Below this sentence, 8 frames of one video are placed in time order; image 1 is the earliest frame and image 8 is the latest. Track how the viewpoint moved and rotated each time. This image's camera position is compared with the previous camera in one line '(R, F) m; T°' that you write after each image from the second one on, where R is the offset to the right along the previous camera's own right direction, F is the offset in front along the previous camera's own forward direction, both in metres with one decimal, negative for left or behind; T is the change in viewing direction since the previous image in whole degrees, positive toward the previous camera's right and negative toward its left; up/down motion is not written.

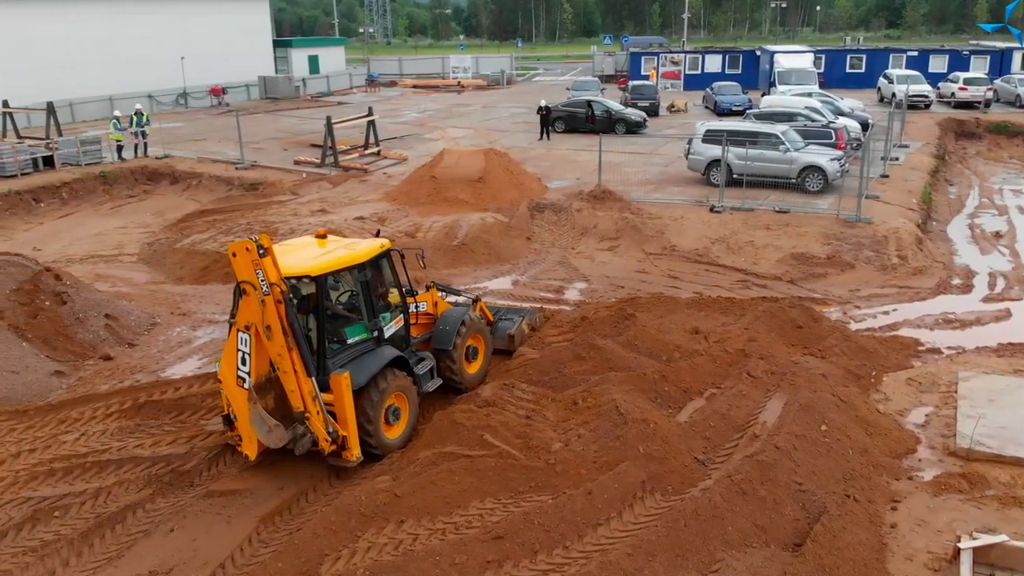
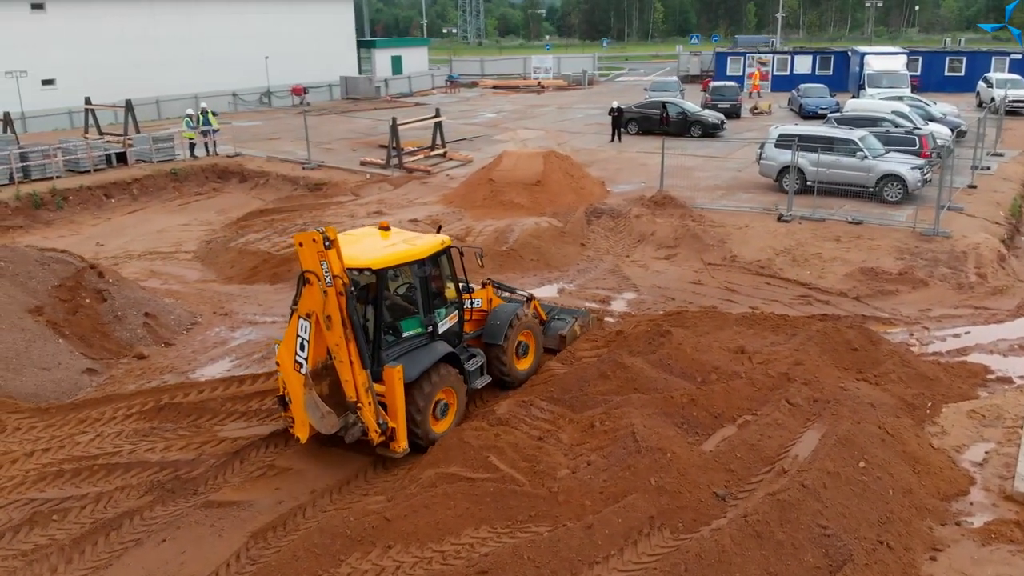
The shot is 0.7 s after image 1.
(+0.7, +0.5) m; -6°
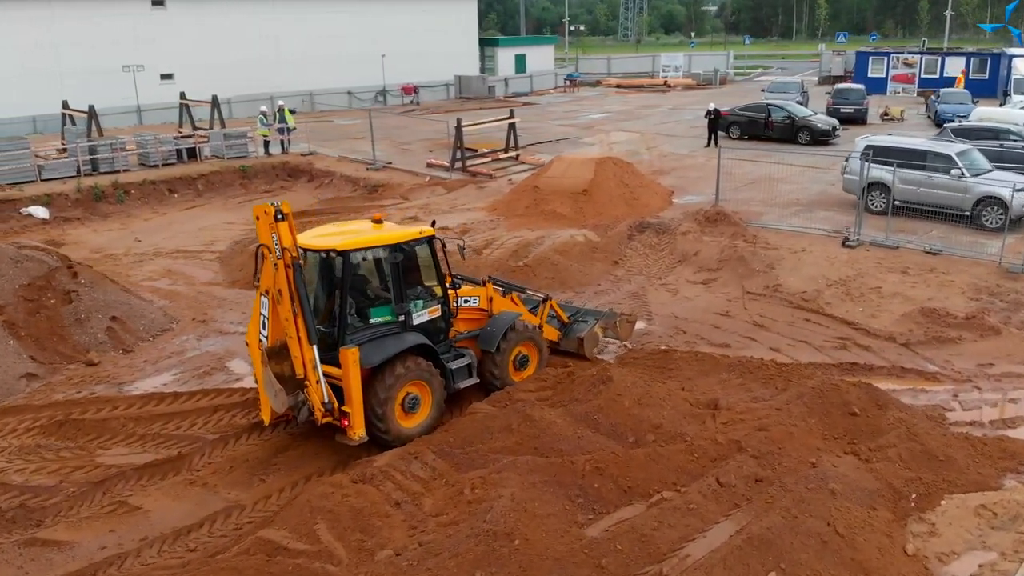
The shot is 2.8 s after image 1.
(+2.3, +1.5) m; -10°
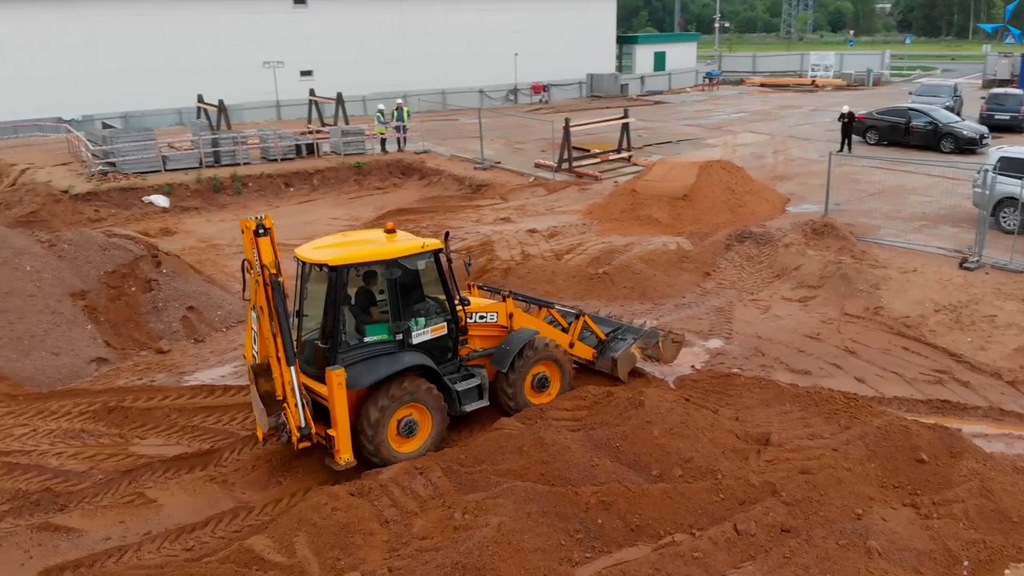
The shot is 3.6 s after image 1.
(+1.1, +0.5) m; -9°
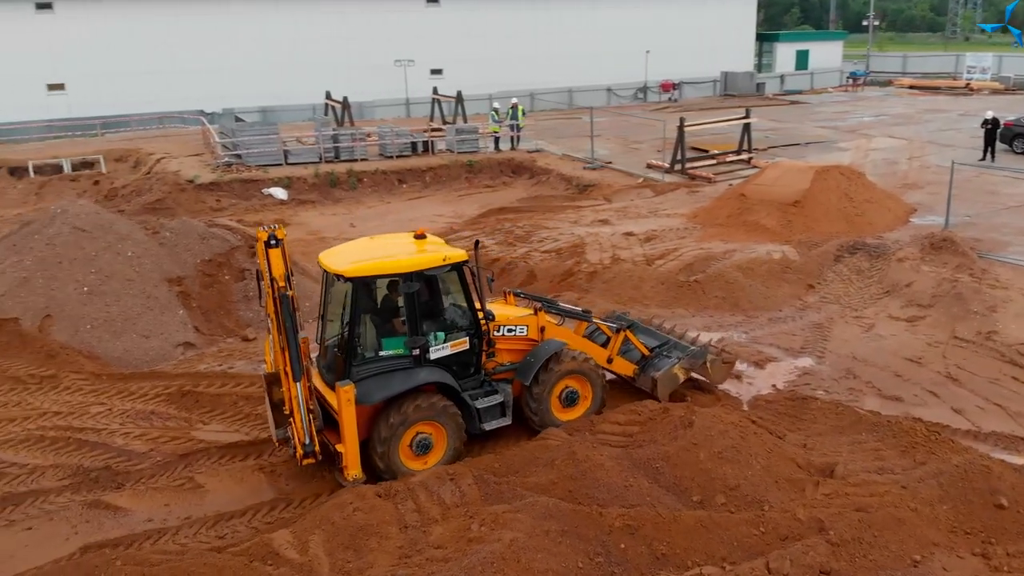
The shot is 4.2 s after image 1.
(+0.8, +0.3) m; -9°
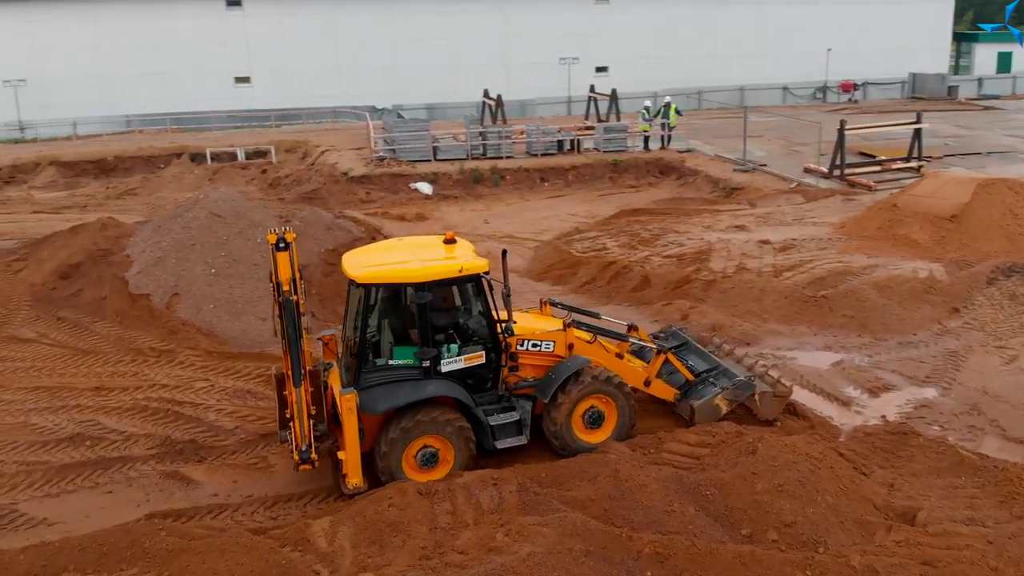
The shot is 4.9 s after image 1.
(+1.0, +0.3) m; -11°
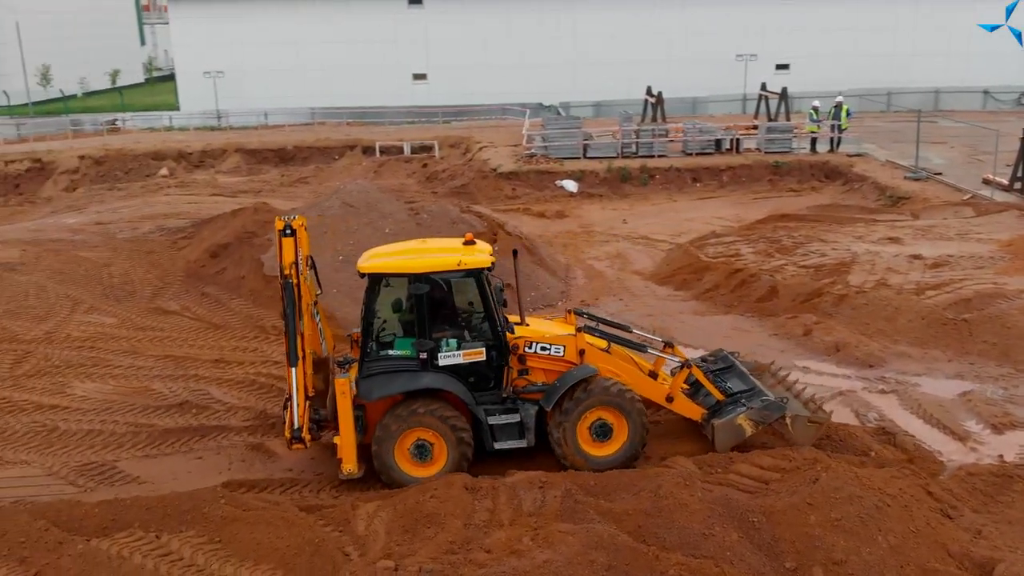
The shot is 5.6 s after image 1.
(+1.0, +0.1) m; -12°
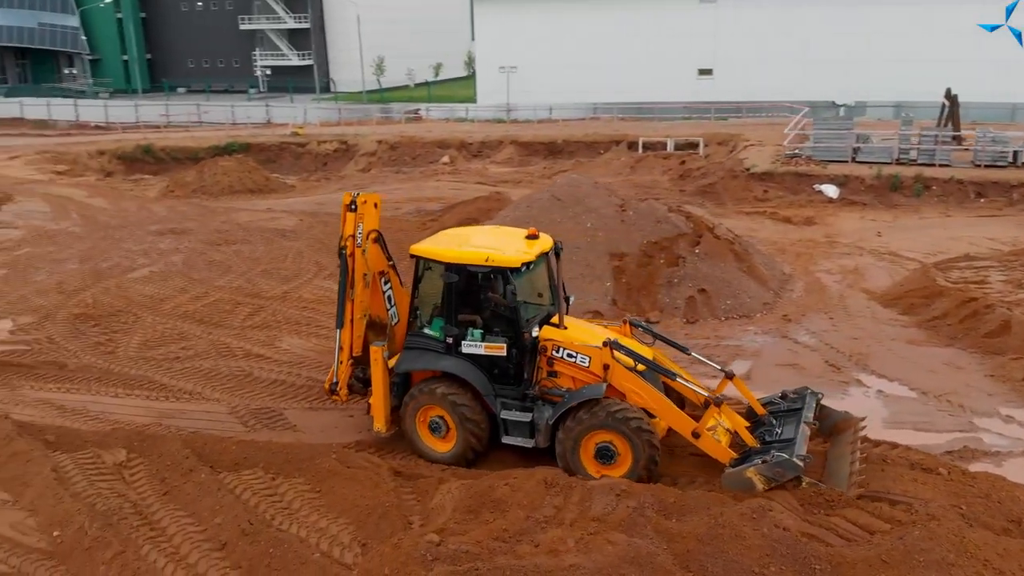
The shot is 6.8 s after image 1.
(+1.7, +0.2) m; -20°
